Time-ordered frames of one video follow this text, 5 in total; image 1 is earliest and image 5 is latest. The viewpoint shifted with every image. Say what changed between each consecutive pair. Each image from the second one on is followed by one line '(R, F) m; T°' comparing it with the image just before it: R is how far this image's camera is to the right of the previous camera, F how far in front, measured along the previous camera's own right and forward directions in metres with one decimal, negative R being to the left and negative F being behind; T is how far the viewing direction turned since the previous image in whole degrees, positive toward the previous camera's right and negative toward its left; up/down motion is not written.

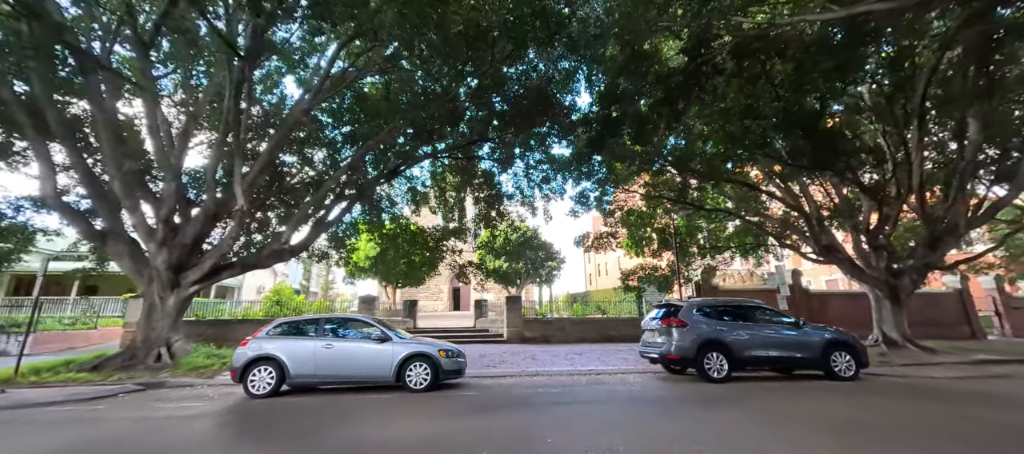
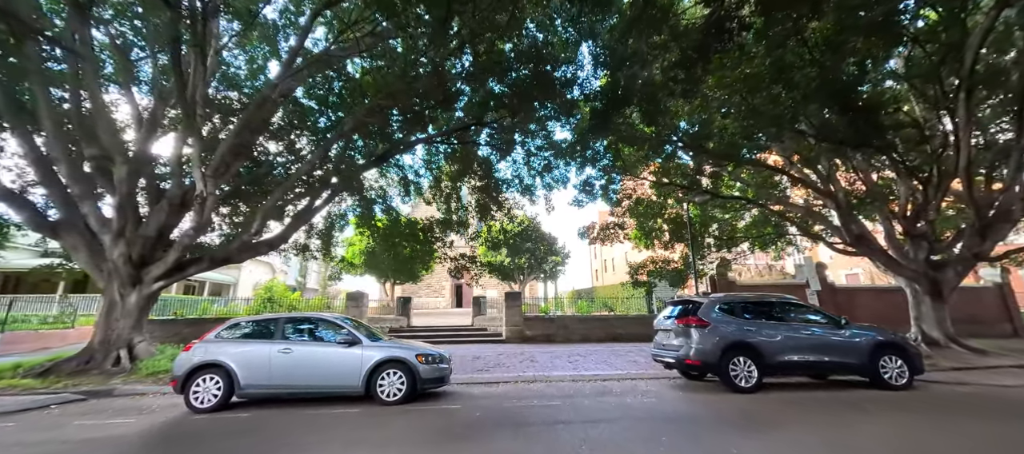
(+0.2, +0.9) m; -1°
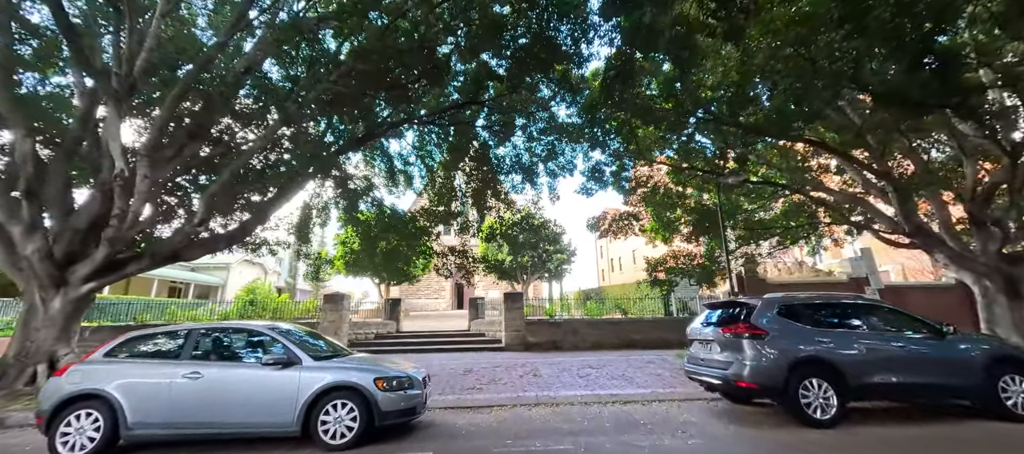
(+0.1, +1.3) m; -1°
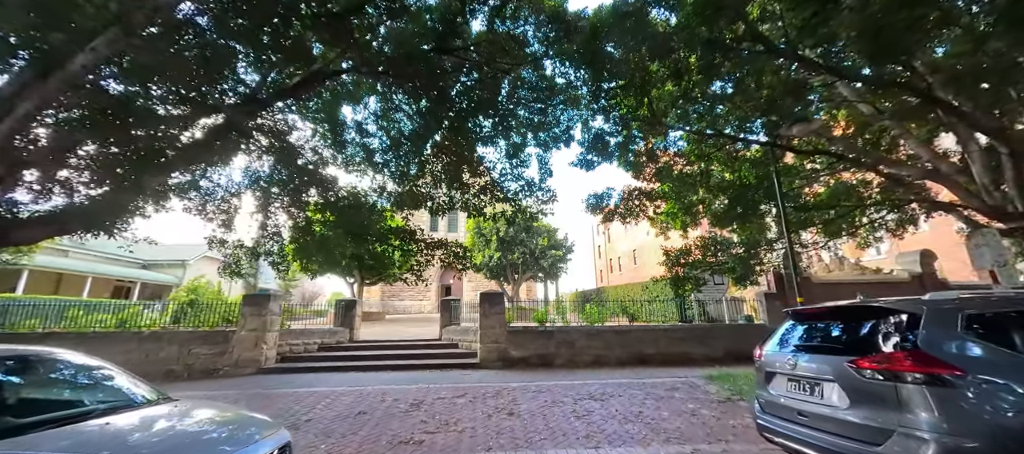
(+0.4, +2.0) m; 0°
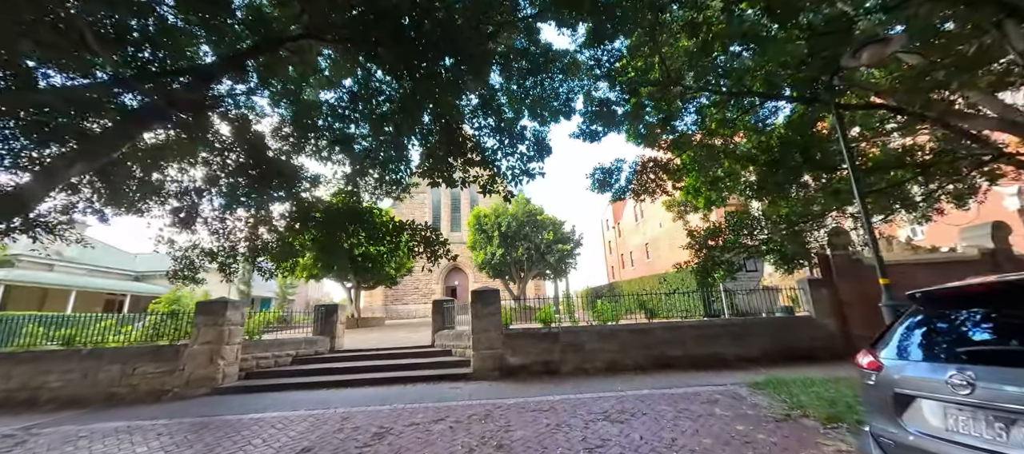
(+0.2, +1.1) m; -1°
